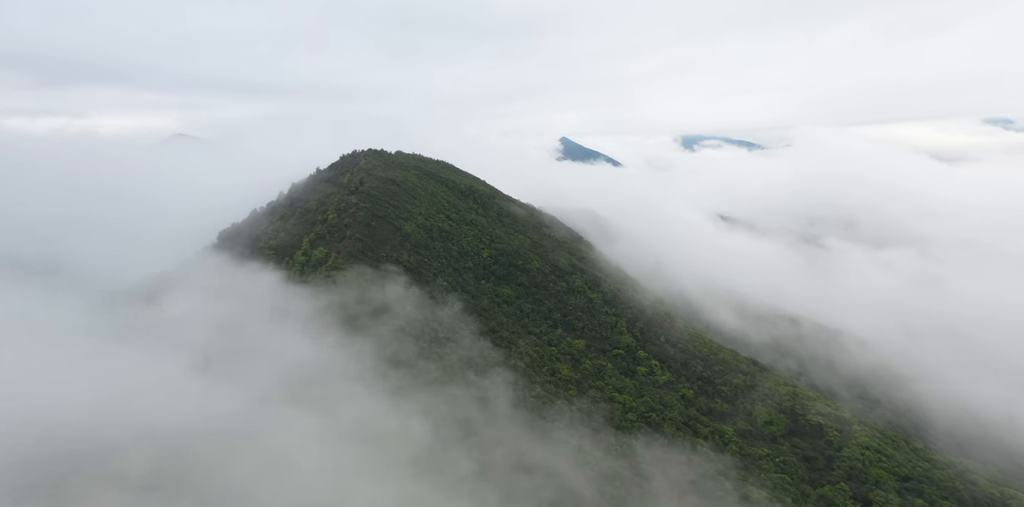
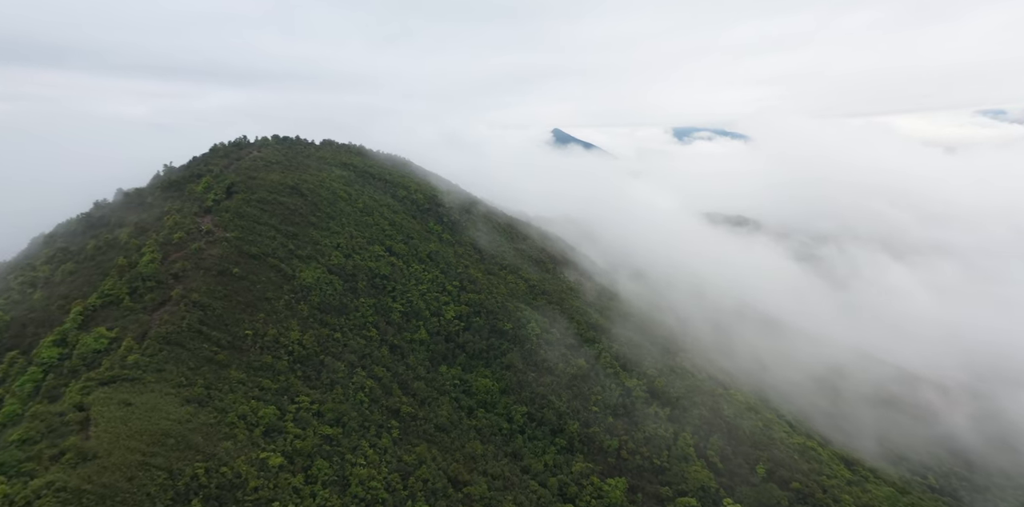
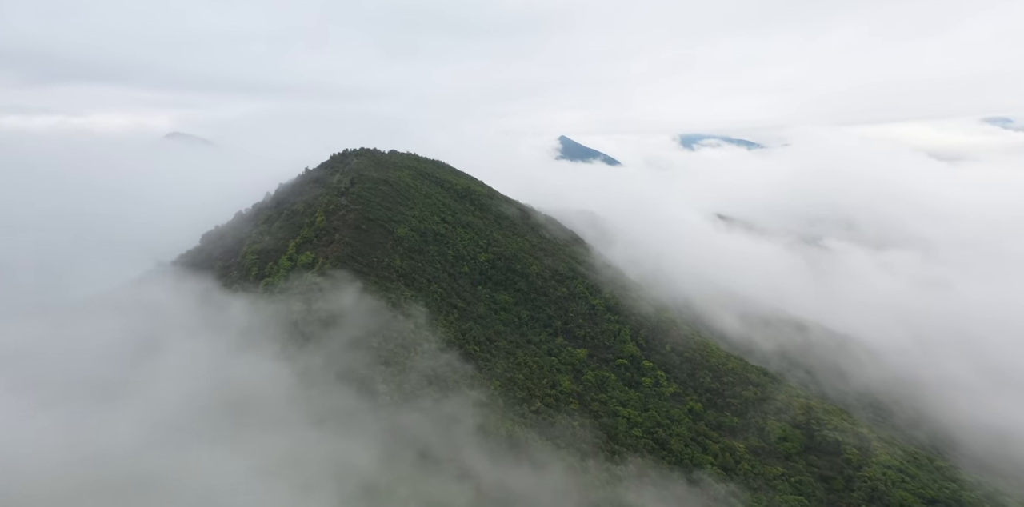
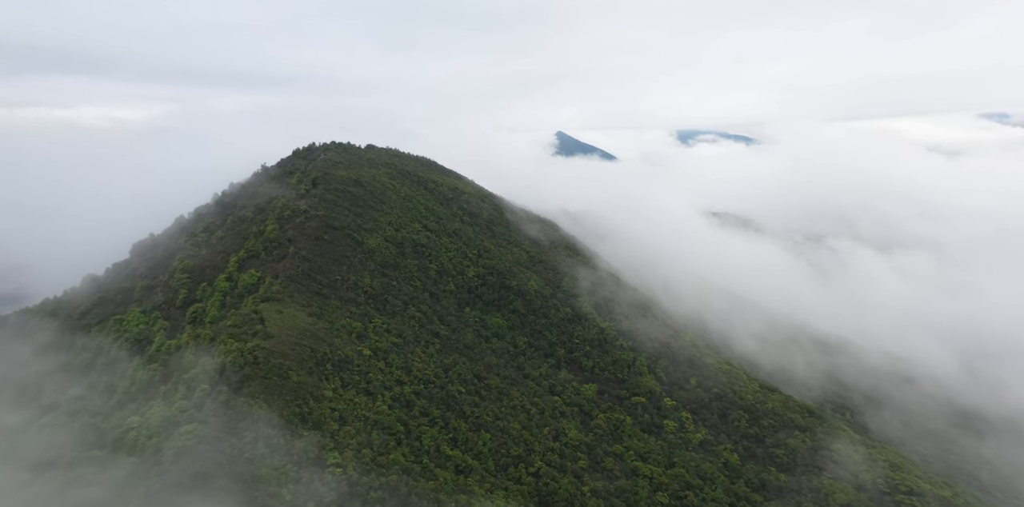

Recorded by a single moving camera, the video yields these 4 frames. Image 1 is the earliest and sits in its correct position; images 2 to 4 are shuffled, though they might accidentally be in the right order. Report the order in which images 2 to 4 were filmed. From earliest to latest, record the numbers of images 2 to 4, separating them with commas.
3, 4, 2
